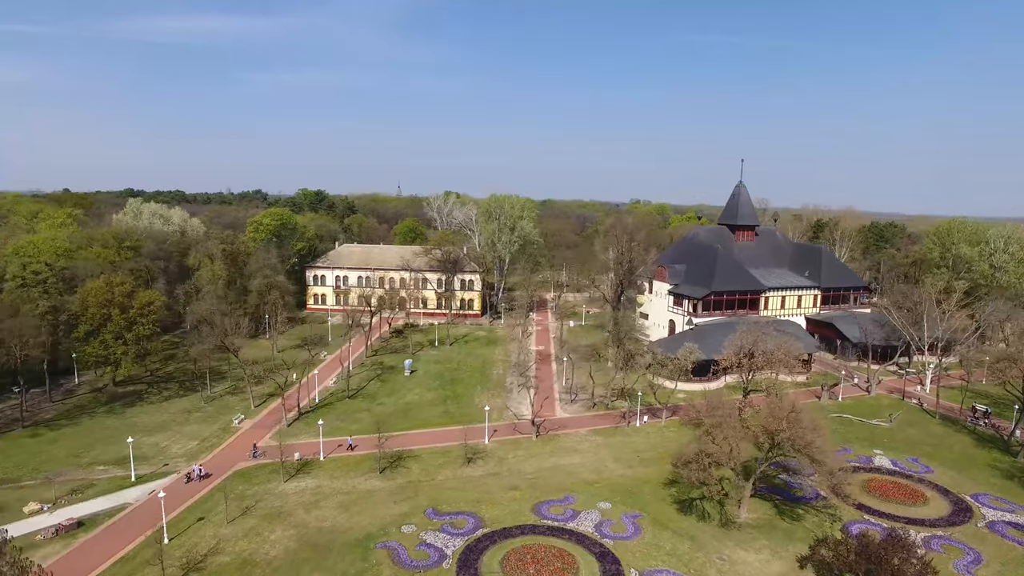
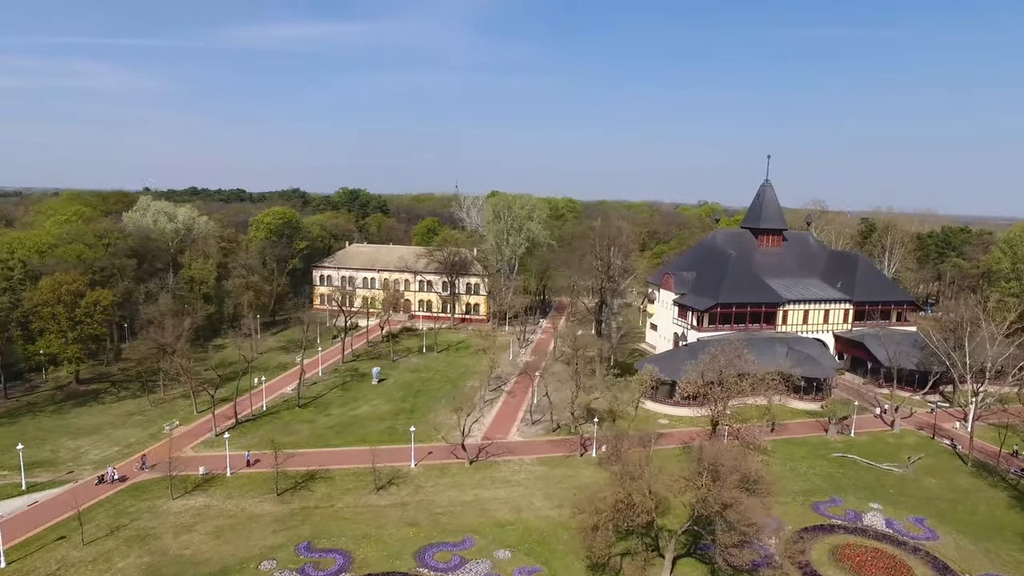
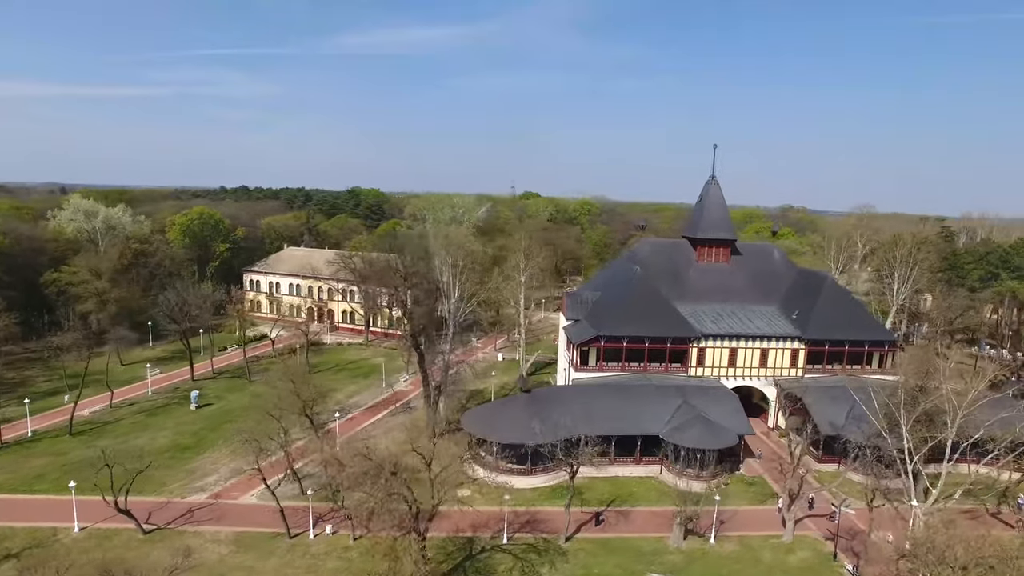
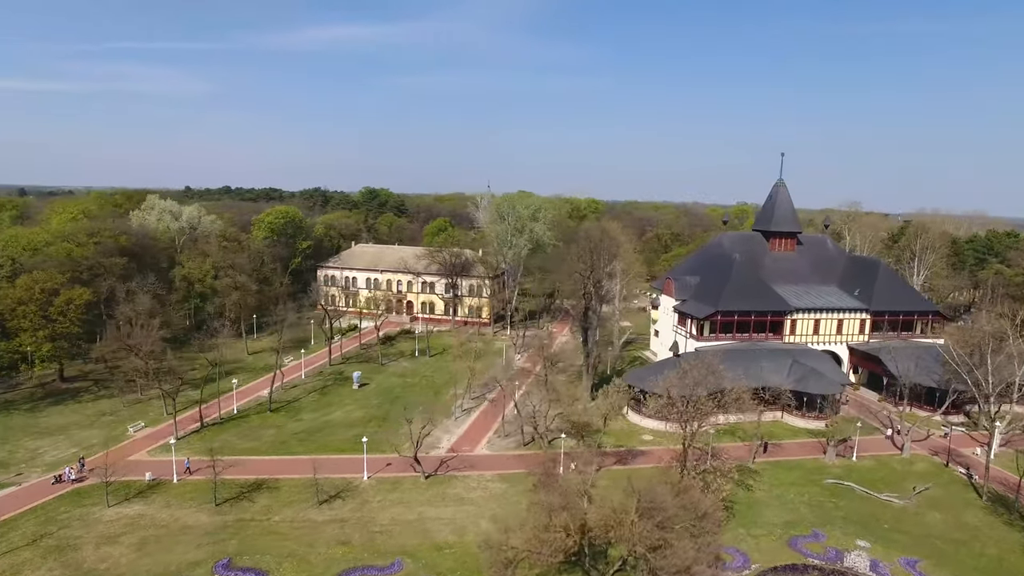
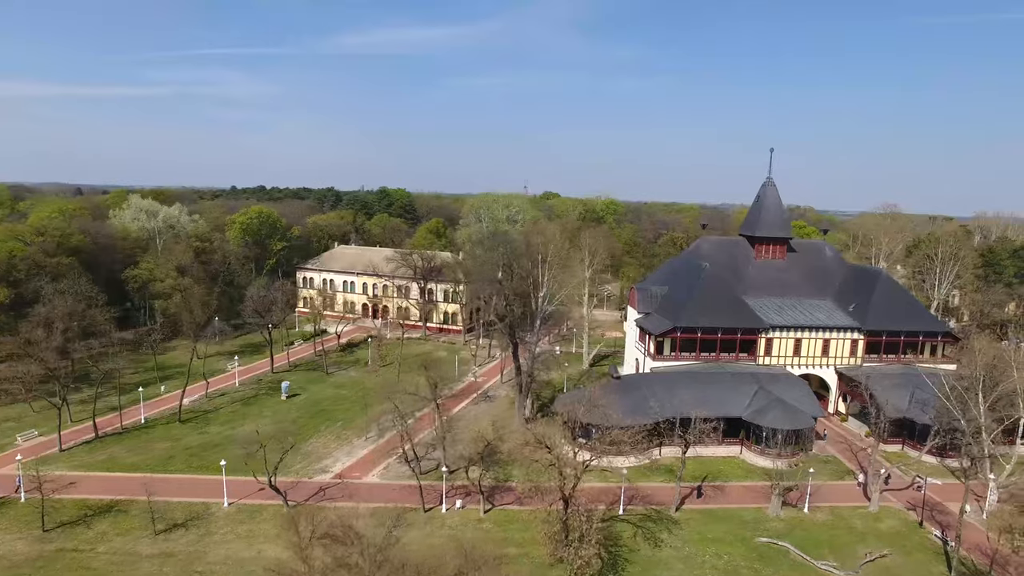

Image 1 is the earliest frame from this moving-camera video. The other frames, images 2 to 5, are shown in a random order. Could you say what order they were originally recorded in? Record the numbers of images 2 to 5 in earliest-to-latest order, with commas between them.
2, 4, 5, 3
